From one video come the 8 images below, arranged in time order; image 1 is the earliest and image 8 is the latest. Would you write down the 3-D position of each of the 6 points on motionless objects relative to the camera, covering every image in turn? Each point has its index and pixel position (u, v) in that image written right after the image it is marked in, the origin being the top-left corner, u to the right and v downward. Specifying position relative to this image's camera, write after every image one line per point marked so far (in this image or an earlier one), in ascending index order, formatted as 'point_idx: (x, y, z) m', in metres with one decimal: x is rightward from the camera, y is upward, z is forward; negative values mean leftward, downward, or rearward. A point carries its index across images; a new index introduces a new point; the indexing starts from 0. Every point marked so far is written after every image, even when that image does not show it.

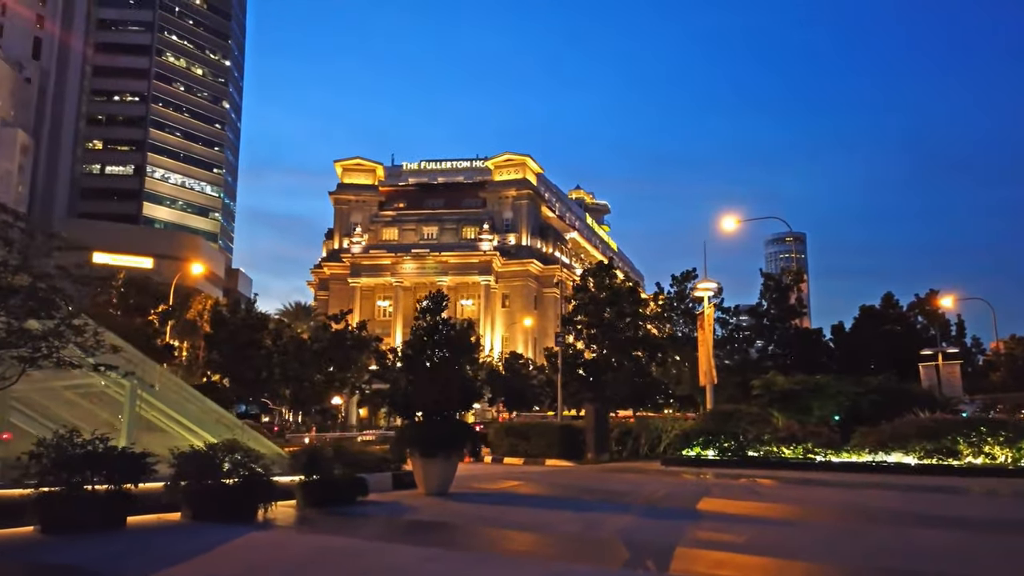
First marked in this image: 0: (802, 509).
0: (+6.8, -5.2, +18.9) m
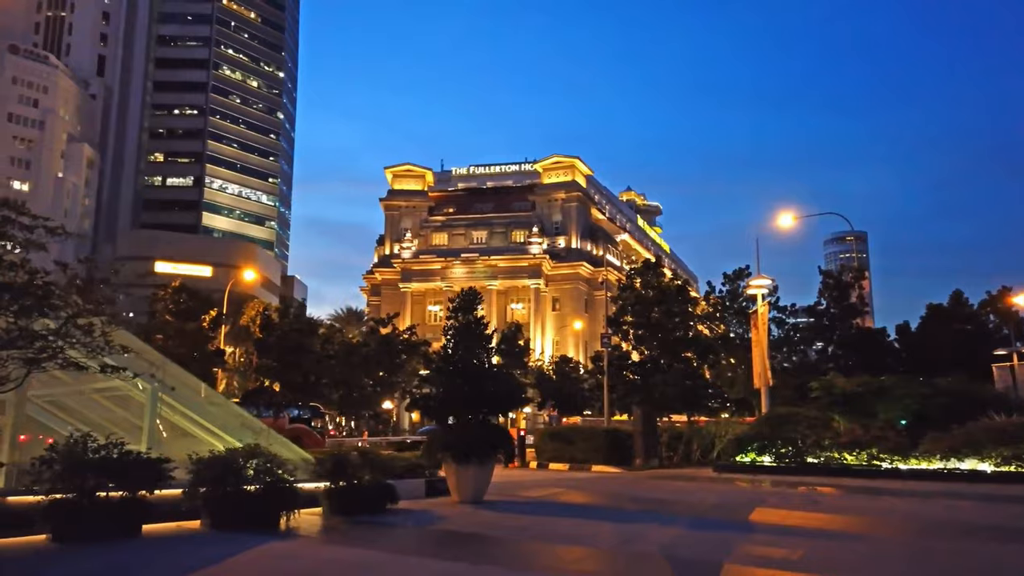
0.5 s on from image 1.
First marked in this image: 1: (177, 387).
0: (+7.6, -5.0, +17.4) m
1: (-6.7, -2.0, +16.0) m
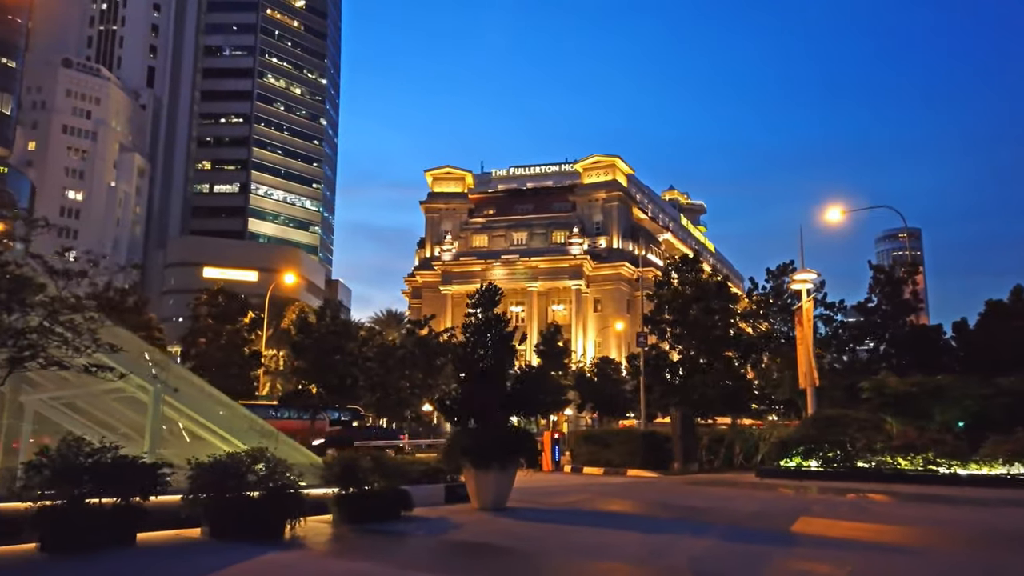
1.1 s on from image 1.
0: (+8.1, -4.8, +15.9) m
1: (-6.3, -1.9, +15.4) m
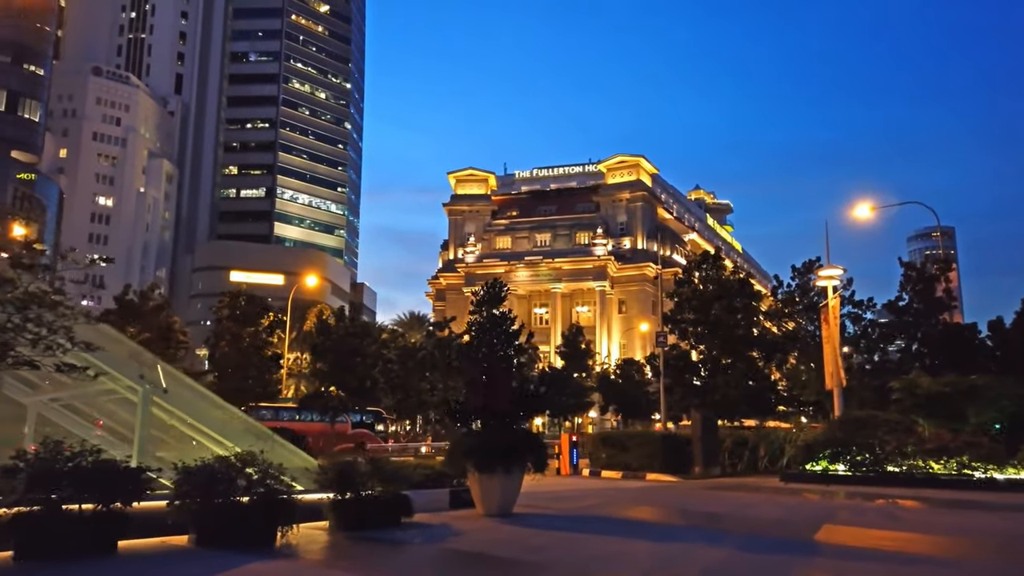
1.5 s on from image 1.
0: (+8.2, -4.7, +14.9) m
1: (-6.2, -1.8, +14.8) m
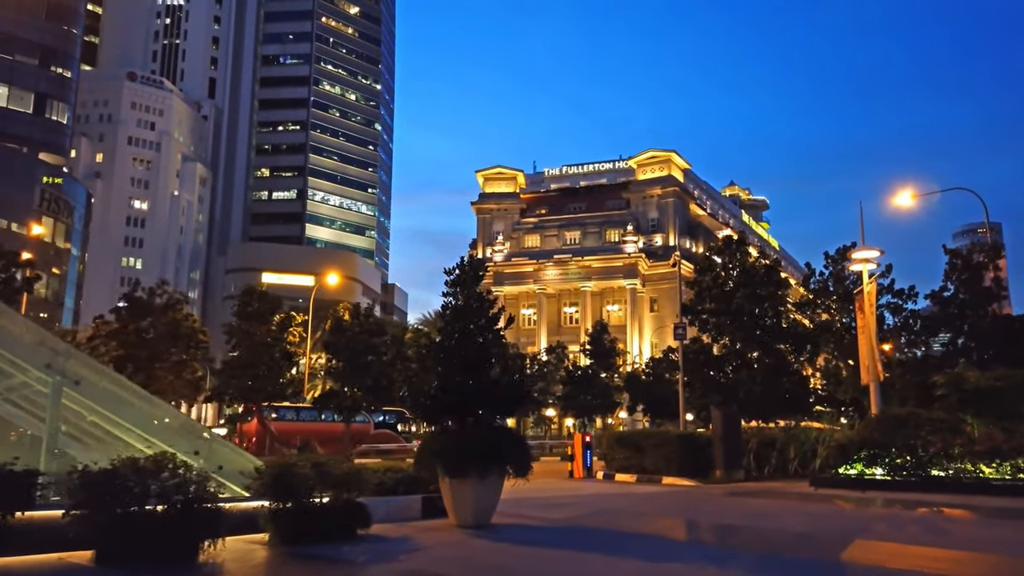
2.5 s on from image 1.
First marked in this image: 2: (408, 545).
0: (+7.7, -4.2, +12.4) m
1: (-6.7, -1.5, +12.9) m
2: (-1.7, -4.0, +12.6) m
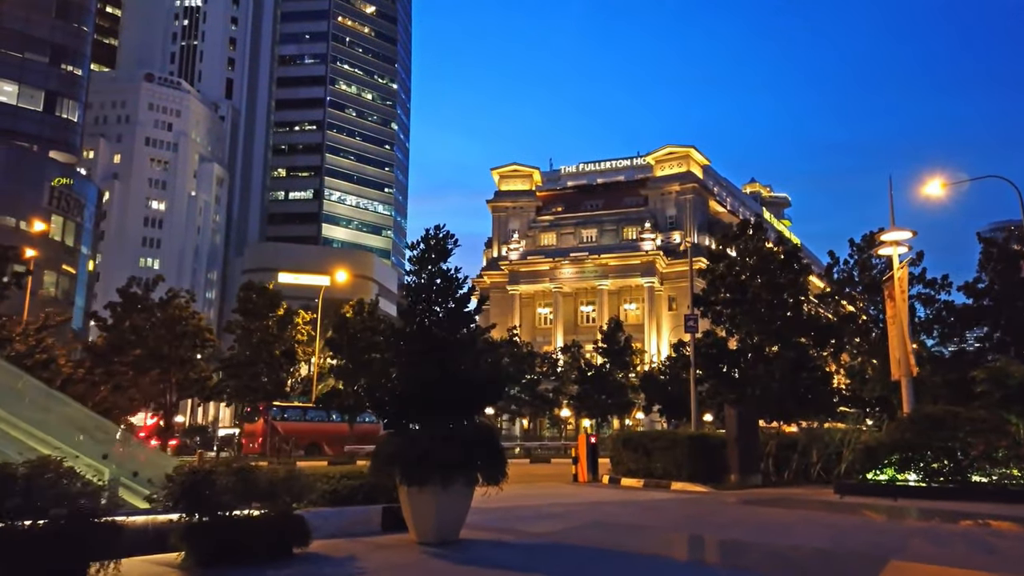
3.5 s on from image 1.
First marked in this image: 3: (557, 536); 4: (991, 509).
0: (+7.2, -3.8, +10.1) m
1: (-7.2, -1.1, +11.0) m
2: (-2.2, -3.6, +10.6) m
3: (+0.9, -4.2, +13.5) m
4: (+10.6, -4.9, +17.8) m
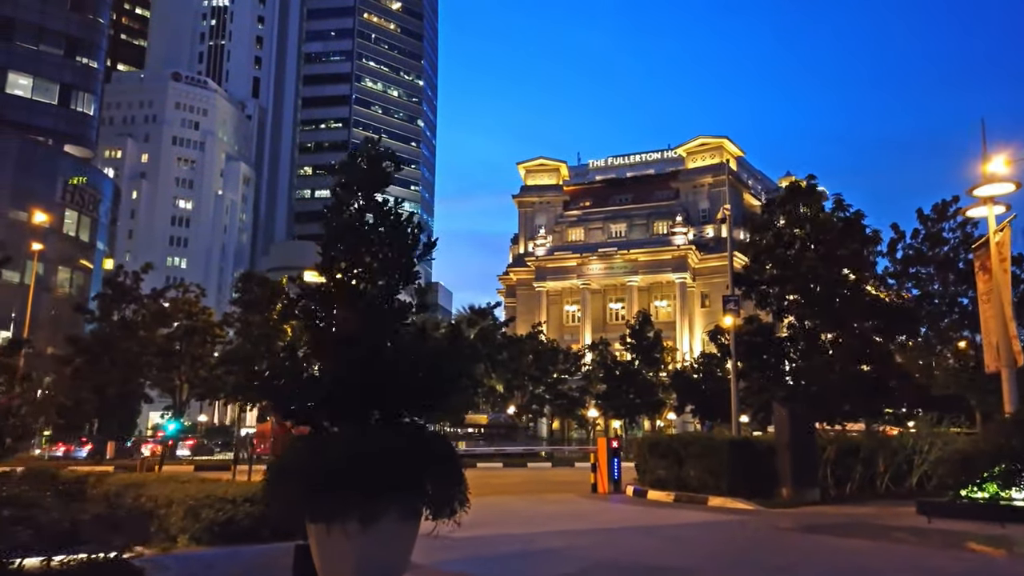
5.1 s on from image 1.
0: (+6.7, -3.1, +5.7) m
1: (-7.6, -0.5, +7.2) m
2: (-2.6, -3.0, +6.6) m
3: (+0.5, -3.5, +9.5) m
4: (+10.4, -4.2, +13.3) m
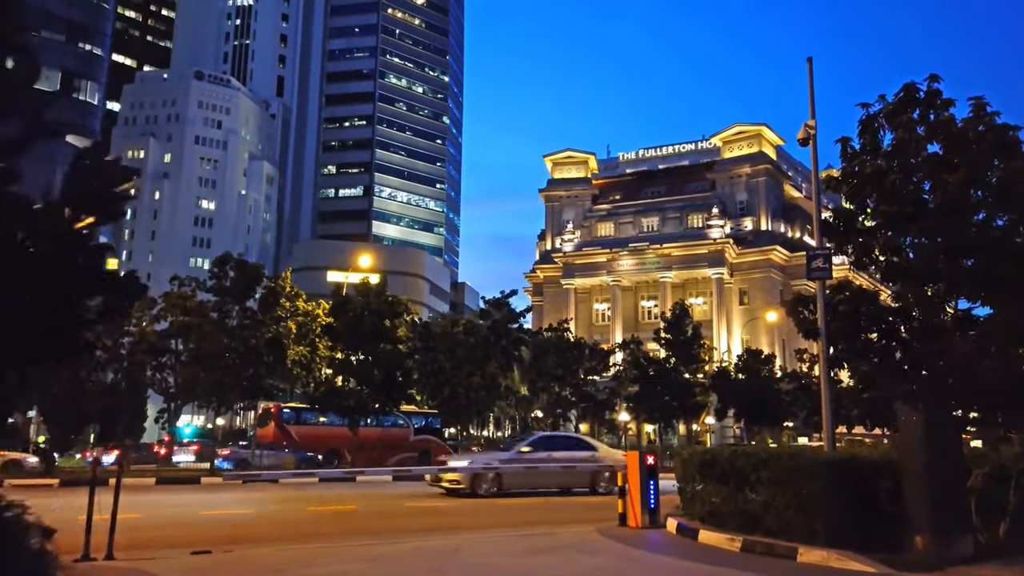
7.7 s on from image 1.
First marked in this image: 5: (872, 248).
0: (+5.9, -2.1, -1.1) m
1: (-8.4, +0.5, +0.9) m
2: (-3.4, -2.0, +0.1) m
3: (-0.1, -2.5, +2.9) m
4: (+9.9, -3.2, +6.3) m
5: (+7.1, +1.0, +16.6) m
